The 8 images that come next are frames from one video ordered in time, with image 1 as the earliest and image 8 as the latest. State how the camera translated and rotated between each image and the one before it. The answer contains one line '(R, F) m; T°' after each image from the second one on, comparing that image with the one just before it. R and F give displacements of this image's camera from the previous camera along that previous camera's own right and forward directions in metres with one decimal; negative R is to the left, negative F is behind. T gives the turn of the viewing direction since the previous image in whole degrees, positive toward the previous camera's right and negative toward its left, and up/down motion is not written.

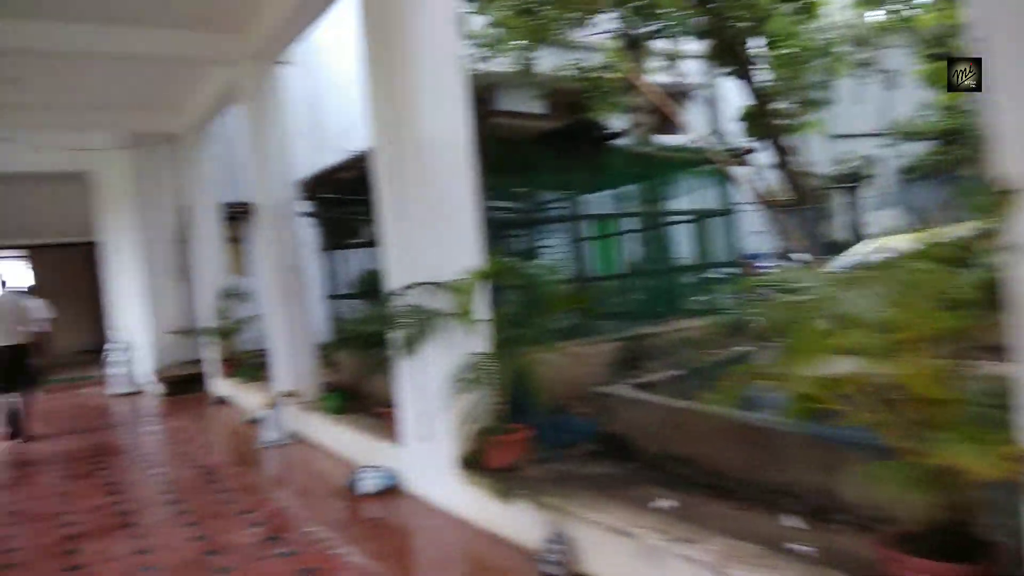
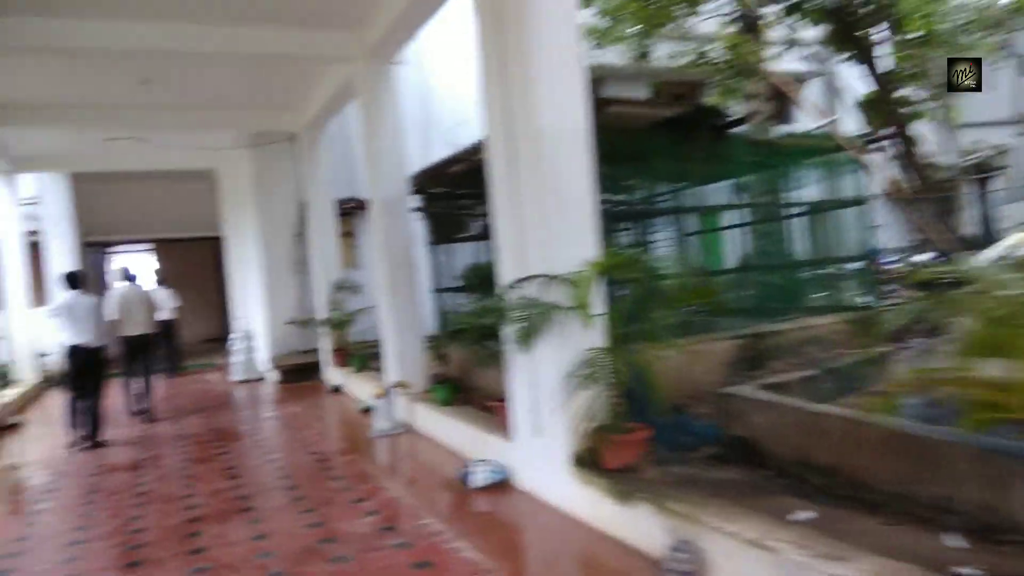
(-0.1, +0.1) m; -7°
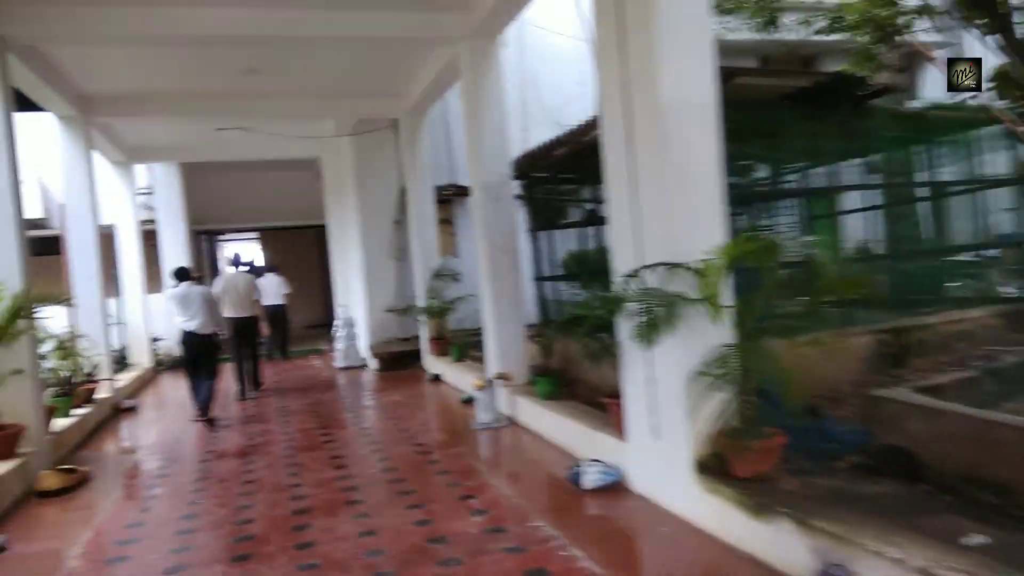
(-0.1, +0.2) m; -7°
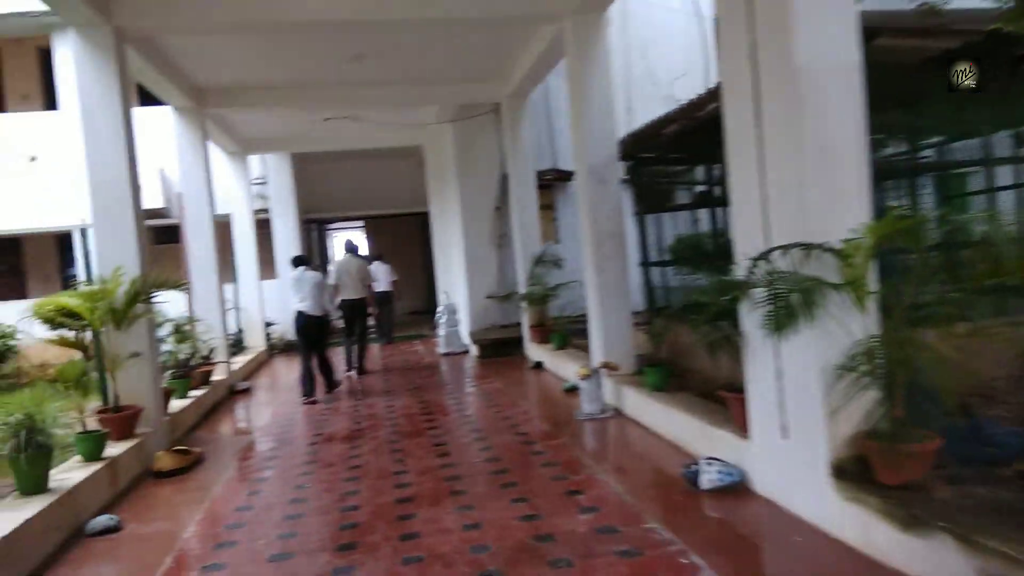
(-0.1, +0.2) m; -7°
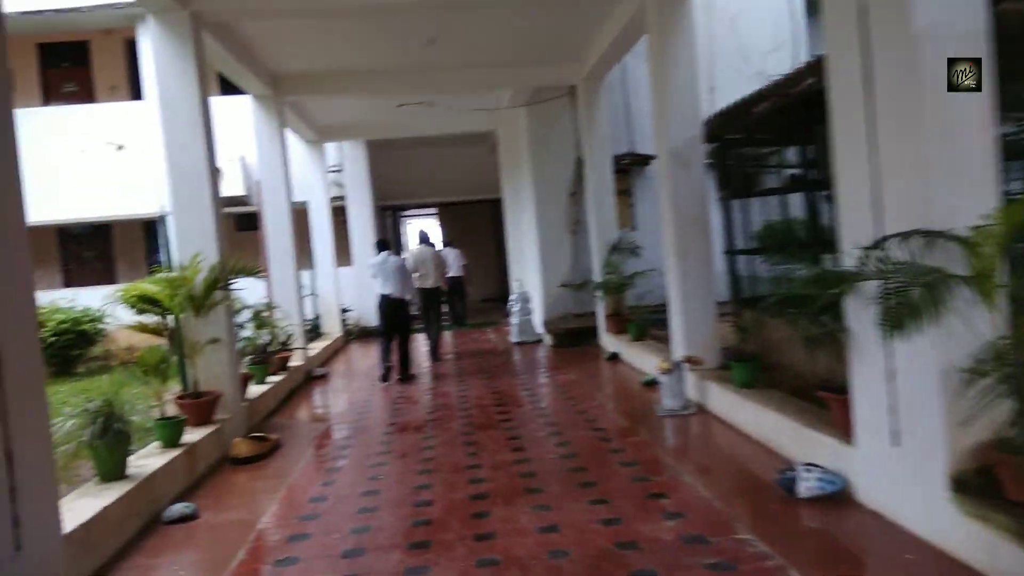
(0.0, +0.2) m; -5°
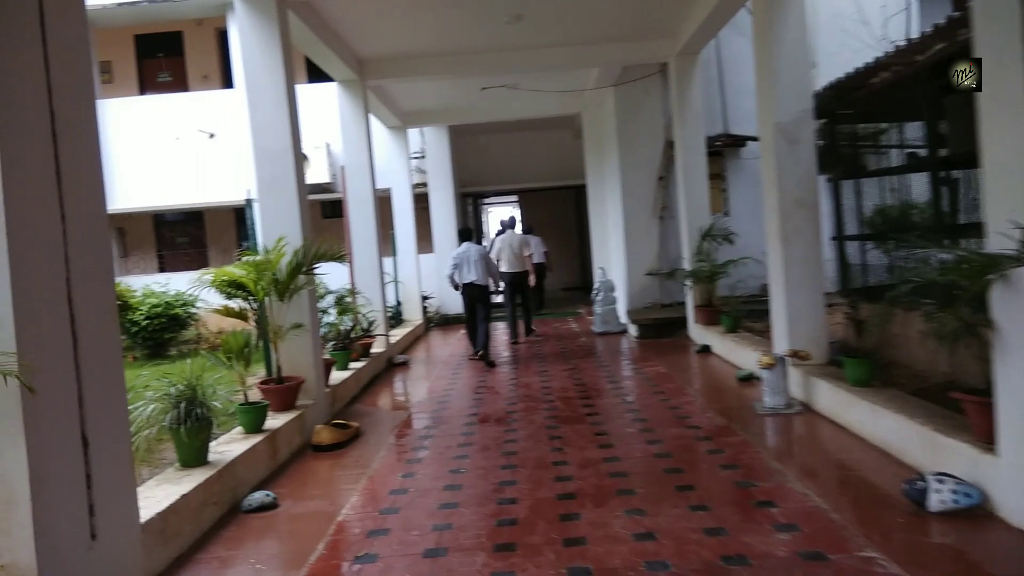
(-0.1, +0.2) m; -6°
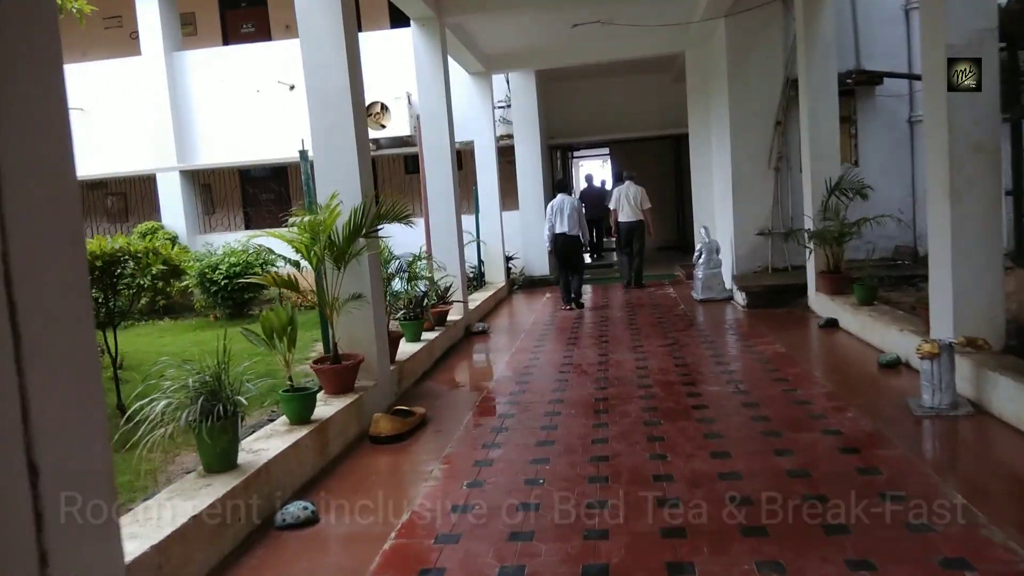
(0.0, +0.8) m; -7°
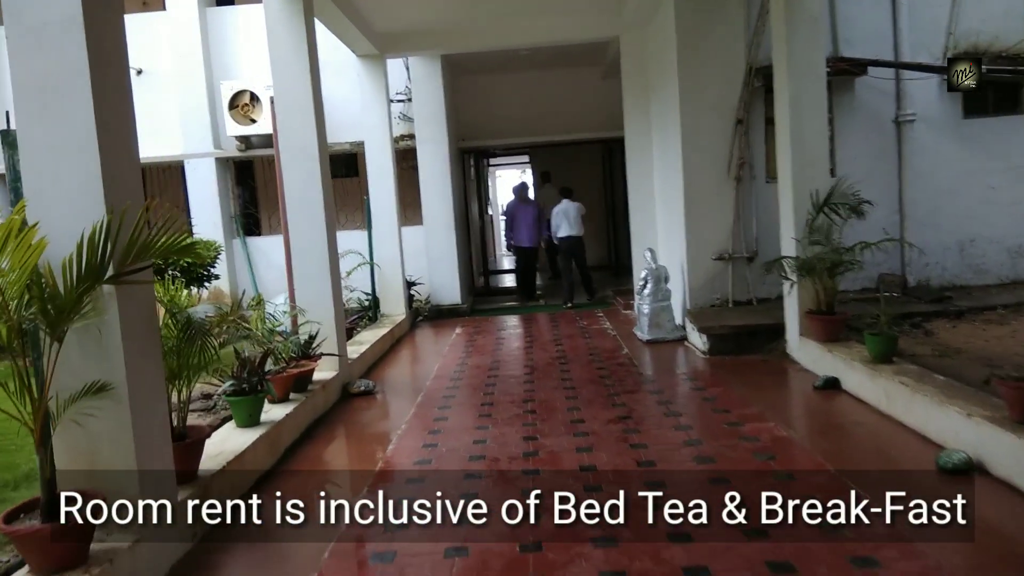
(+0.2, +1.8) m; +6°
